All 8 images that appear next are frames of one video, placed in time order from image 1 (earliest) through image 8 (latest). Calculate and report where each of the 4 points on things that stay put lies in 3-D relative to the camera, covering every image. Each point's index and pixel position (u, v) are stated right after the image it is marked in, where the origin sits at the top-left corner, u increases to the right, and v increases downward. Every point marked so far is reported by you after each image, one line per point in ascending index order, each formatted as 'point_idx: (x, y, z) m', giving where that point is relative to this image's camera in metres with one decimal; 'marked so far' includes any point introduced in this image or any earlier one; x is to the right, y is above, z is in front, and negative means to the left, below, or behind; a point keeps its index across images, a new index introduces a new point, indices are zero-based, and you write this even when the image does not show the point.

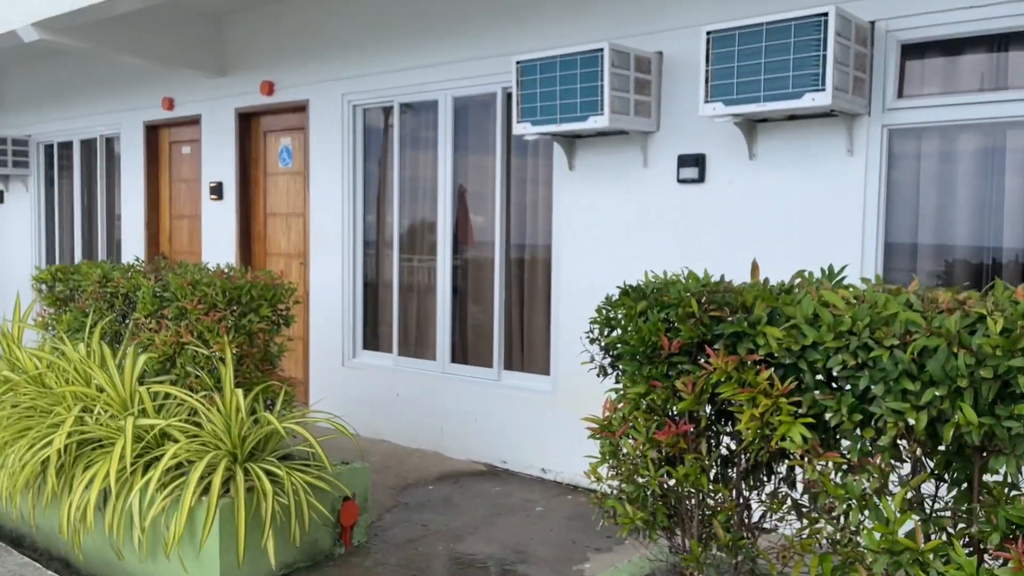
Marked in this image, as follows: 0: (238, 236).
0: (-2.0, +0.4, +6.3) m
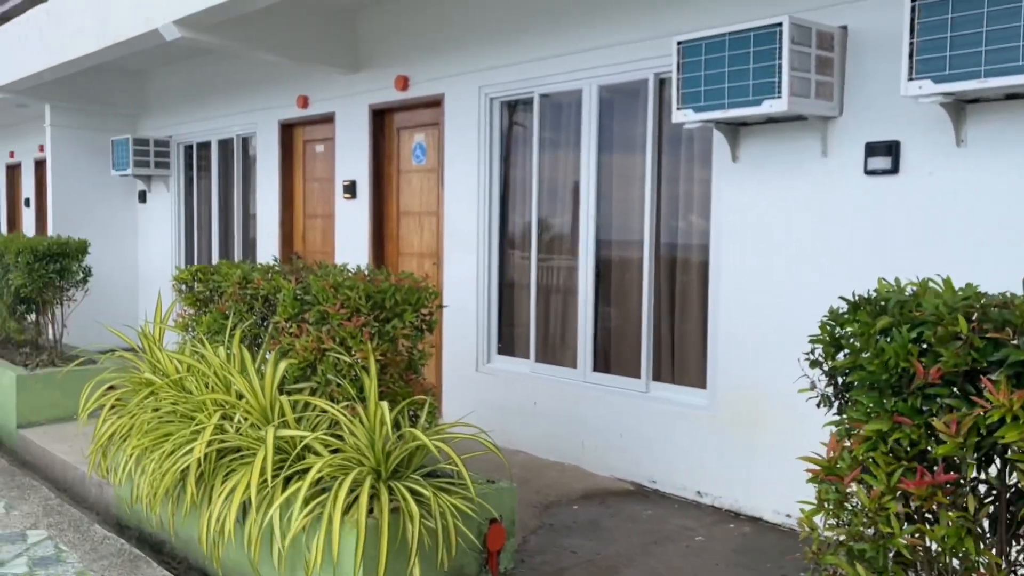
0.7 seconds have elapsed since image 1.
0: (-1.0, +0.4, +6.1) m
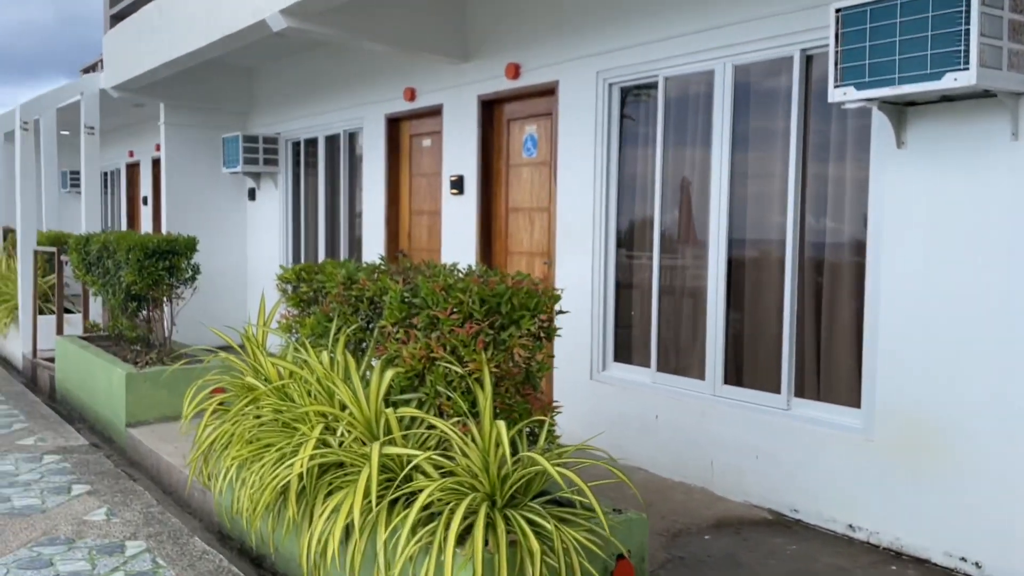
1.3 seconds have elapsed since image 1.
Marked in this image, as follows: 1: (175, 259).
0: (-0.2, +0.4, +5.8) m
1: (-2.4, +0.2, +5.9) m
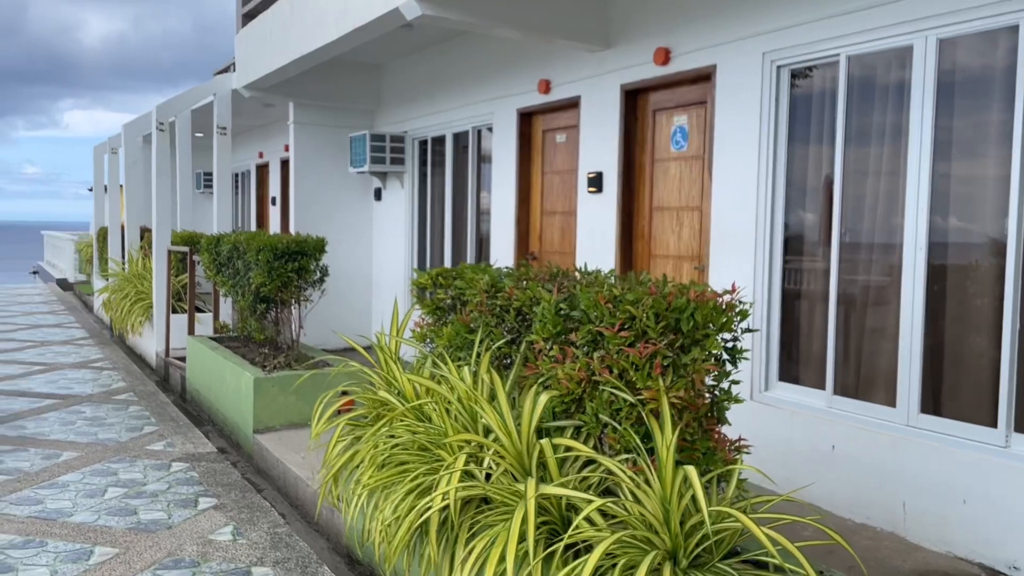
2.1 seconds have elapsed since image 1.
0: (+0.7, +0.3, +5.4) m
1: (-1.4, +0.2, +5.7) m
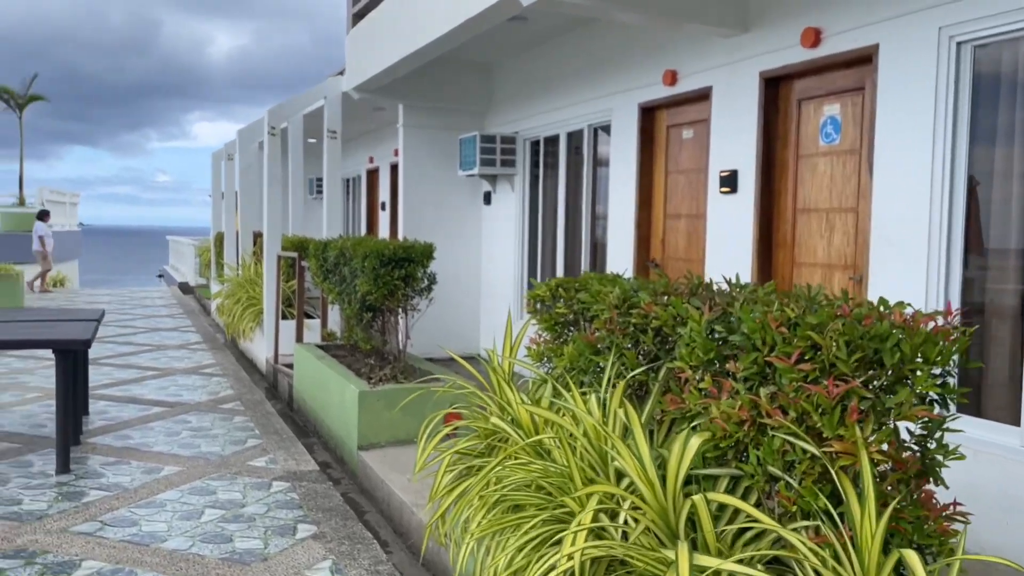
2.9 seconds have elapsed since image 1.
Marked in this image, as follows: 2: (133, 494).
0: (+1.4, +0.3, +4.8) m
1: (-0.6, +0.1, +5.4) m
2: (-1.8, -1.0, +4.1) m
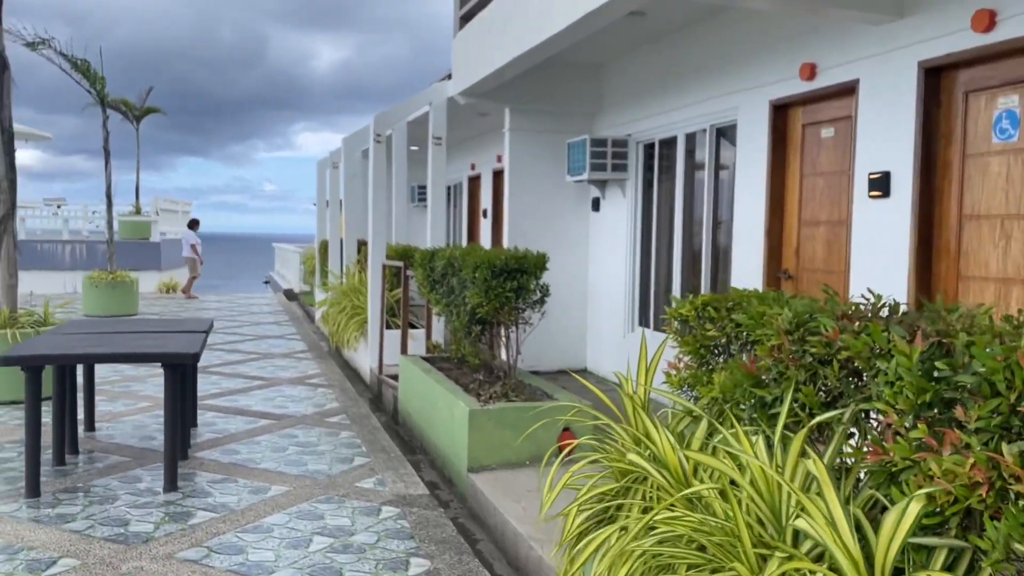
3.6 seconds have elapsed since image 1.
0: (+2.0, +0.2, +4.3) m
1: (+0.1, +0.1, +5.1) m
2: (-1.3, -1.1, +3.9) m
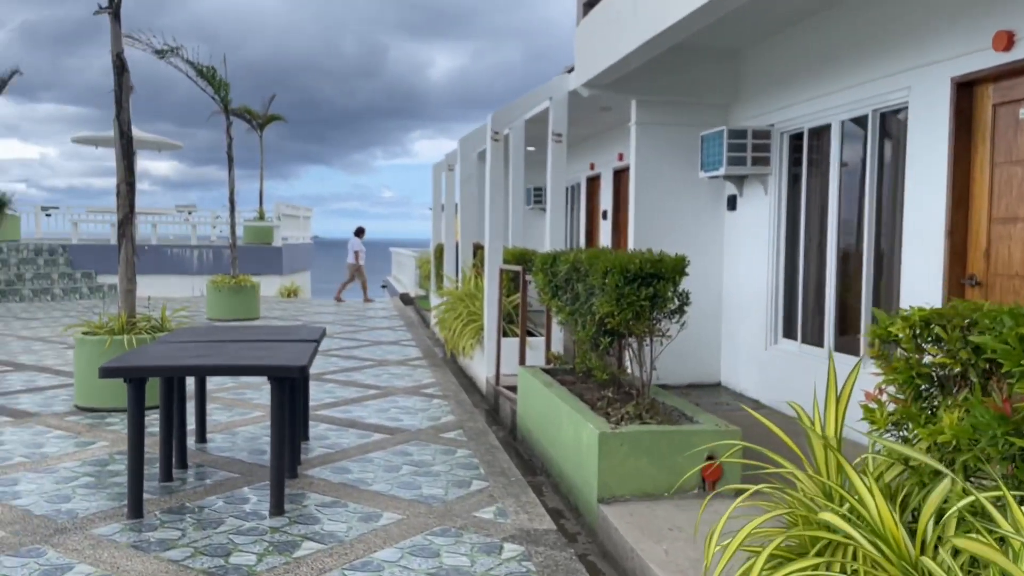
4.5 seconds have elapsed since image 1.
0: (+2.6, +0.2, +3.4) m
1: (+0.8, 0.0, +4.5) m
2: (-0.7, -1.1, +3.5) m
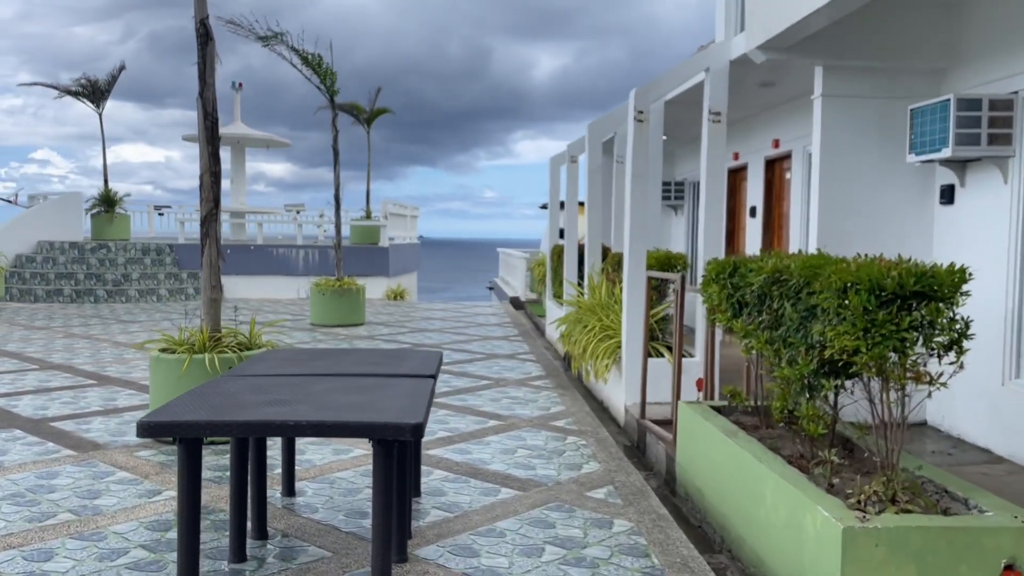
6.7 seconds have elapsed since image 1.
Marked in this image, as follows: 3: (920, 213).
0: (+3.2, 0.0, +1.8) m
1: (+1.5, -0.1, +3.1) m
2: (-0.1, -1.2, +2.3) m
3: (+2.9, +0.5, +5.9) m
